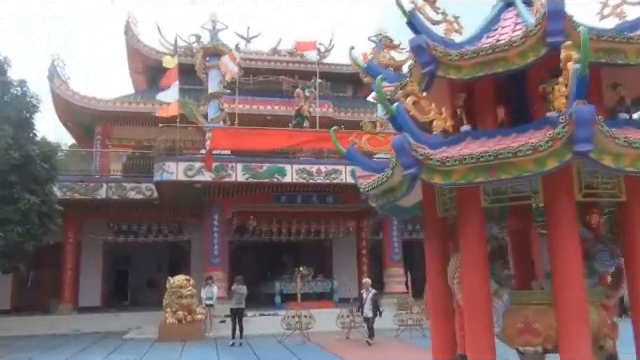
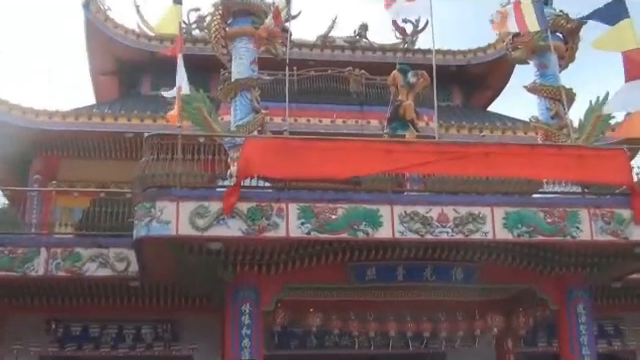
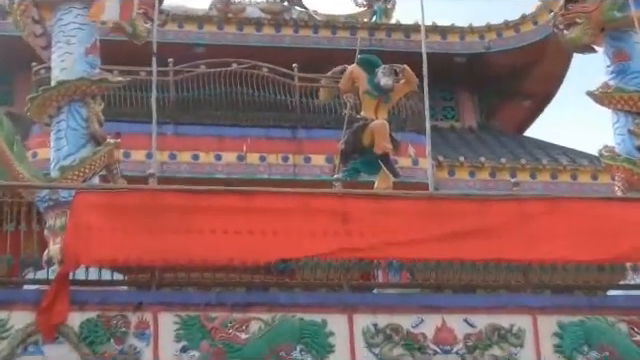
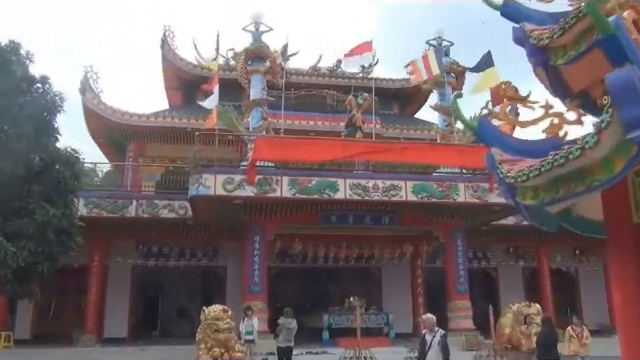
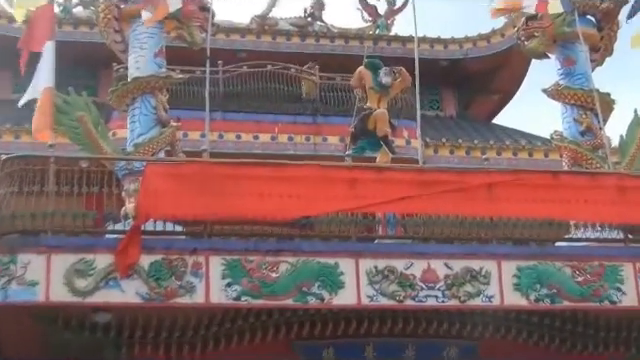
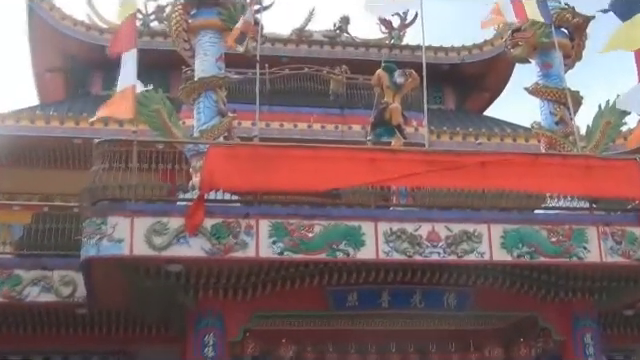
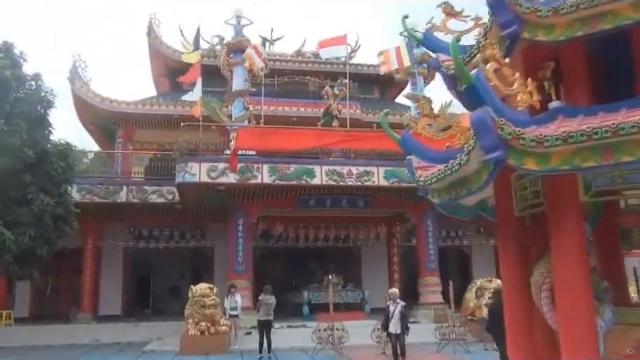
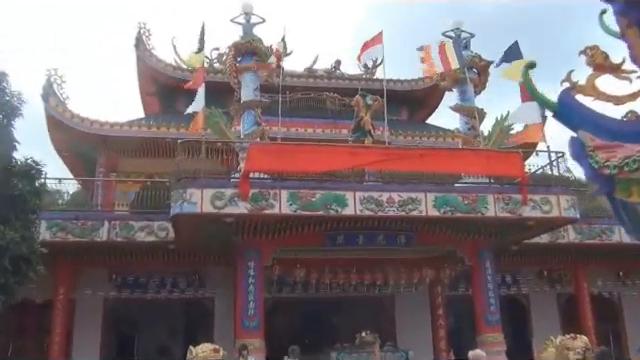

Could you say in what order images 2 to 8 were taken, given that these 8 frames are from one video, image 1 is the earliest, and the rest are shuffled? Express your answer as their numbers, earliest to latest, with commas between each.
7, 4, 8, 2, 6, 5, 3
